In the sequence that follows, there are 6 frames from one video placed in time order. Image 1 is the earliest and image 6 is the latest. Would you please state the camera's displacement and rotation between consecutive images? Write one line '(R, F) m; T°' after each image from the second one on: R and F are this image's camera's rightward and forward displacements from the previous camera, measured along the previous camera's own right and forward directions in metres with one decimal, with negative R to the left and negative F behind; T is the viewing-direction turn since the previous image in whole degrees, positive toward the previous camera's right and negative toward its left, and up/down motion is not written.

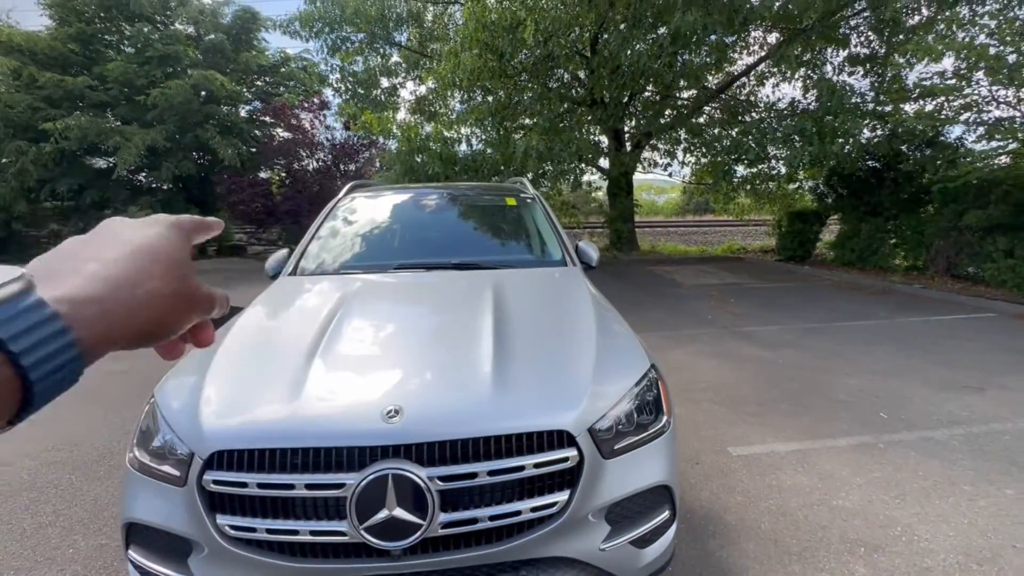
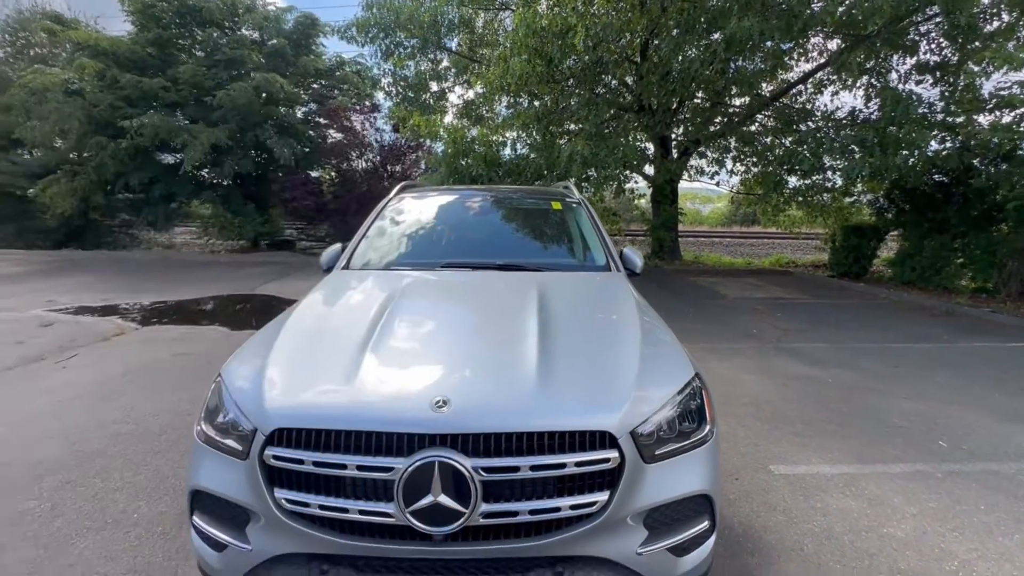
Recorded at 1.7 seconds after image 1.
(0.0, 0.0) m; -4°
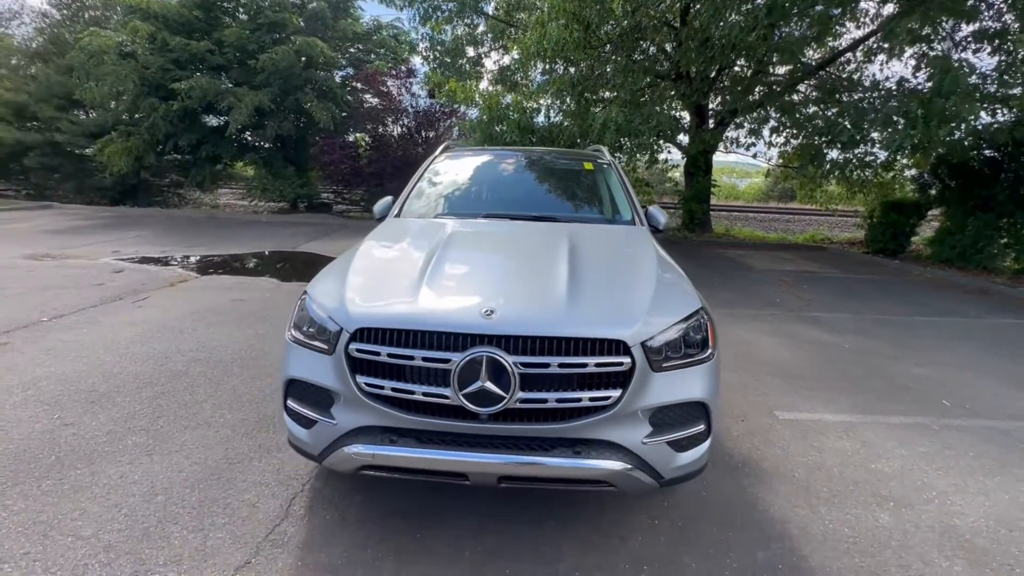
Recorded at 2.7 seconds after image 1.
(0.0, -0.4) m; -3°
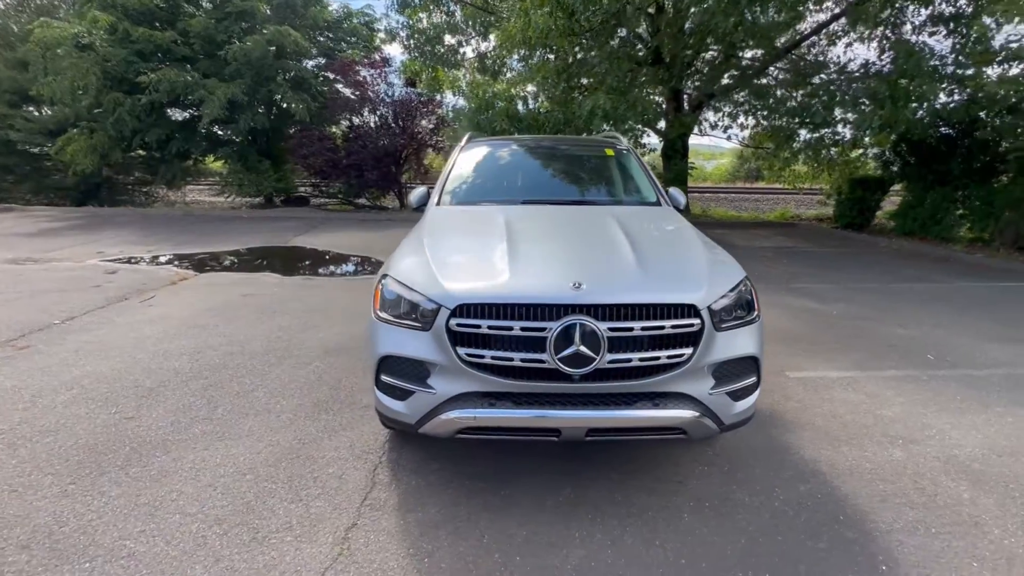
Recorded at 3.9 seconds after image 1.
(-0.6, -0.2) m; +3°
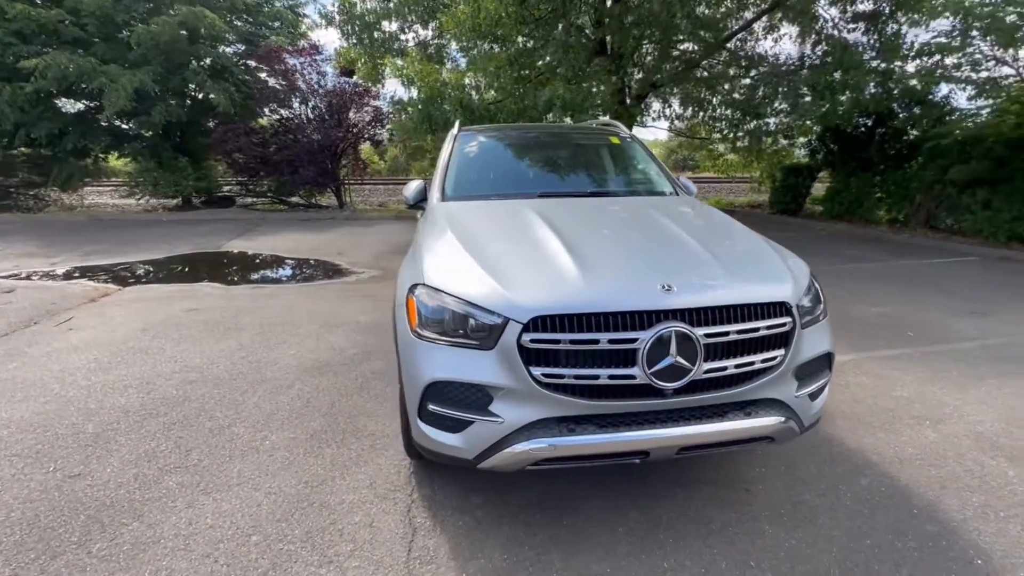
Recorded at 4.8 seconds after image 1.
(-0.6, +0.4) m; +8°
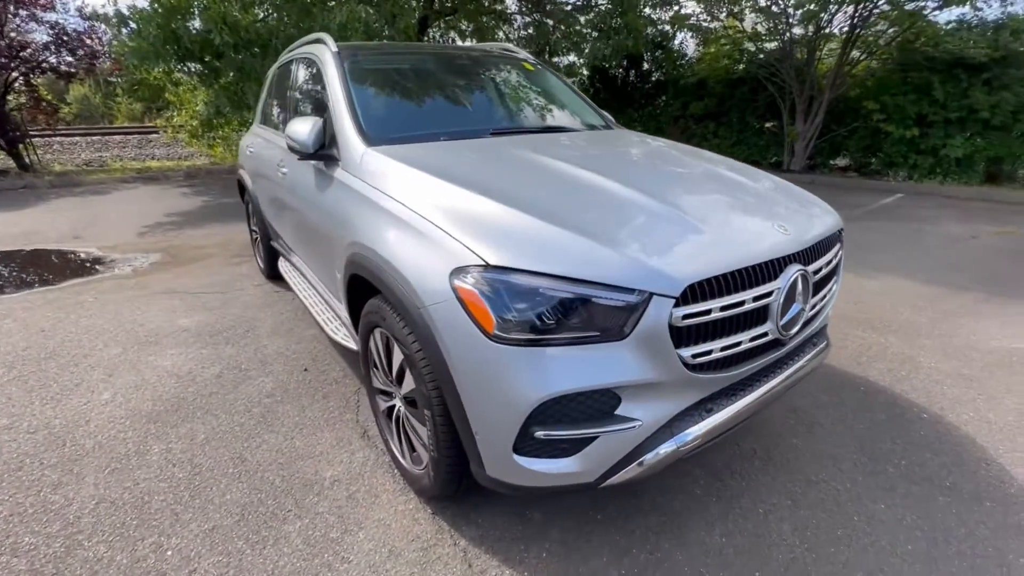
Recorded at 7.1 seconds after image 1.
(-1.1, +0.9) m; +26°
